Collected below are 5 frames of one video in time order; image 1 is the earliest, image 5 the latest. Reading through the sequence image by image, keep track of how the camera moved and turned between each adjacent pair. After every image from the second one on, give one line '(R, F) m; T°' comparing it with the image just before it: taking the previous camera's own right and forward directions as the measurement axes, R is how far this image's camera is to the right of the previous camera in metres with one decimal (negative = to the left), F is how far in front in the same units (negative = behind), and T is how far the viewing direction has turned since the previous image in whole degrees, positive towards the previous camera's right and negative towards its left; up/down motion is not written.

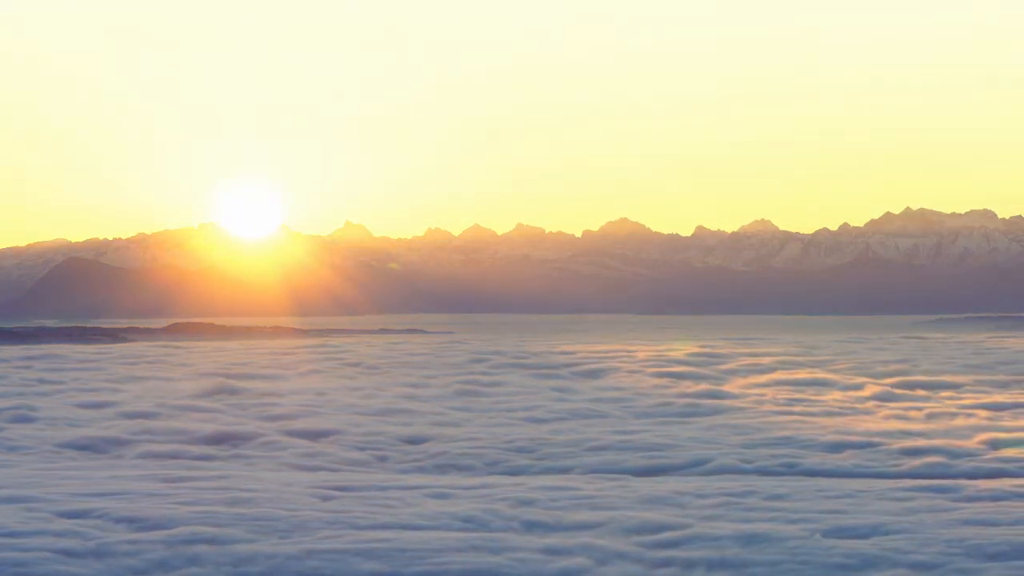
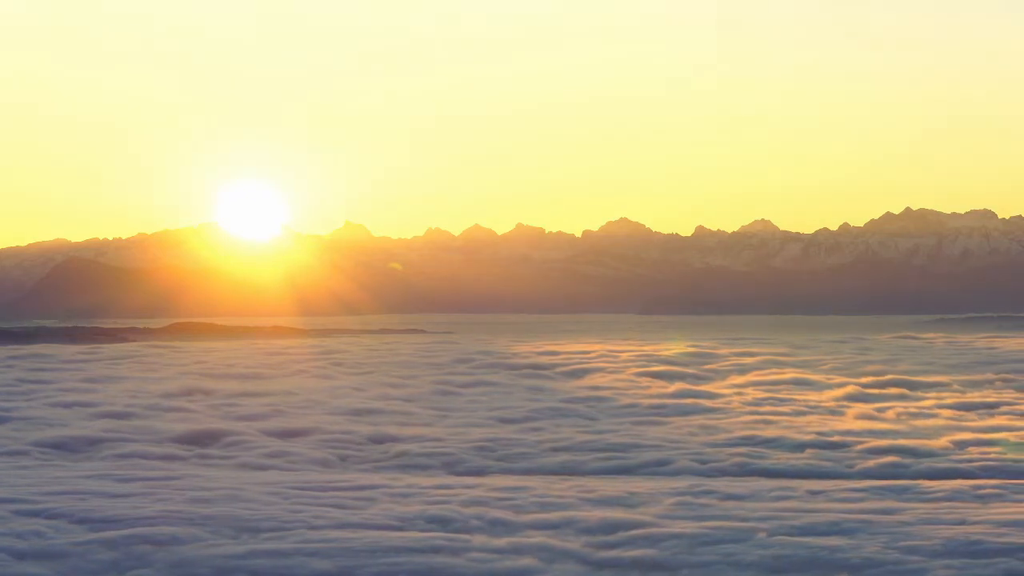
(+1.3, 0.0) m; 0°
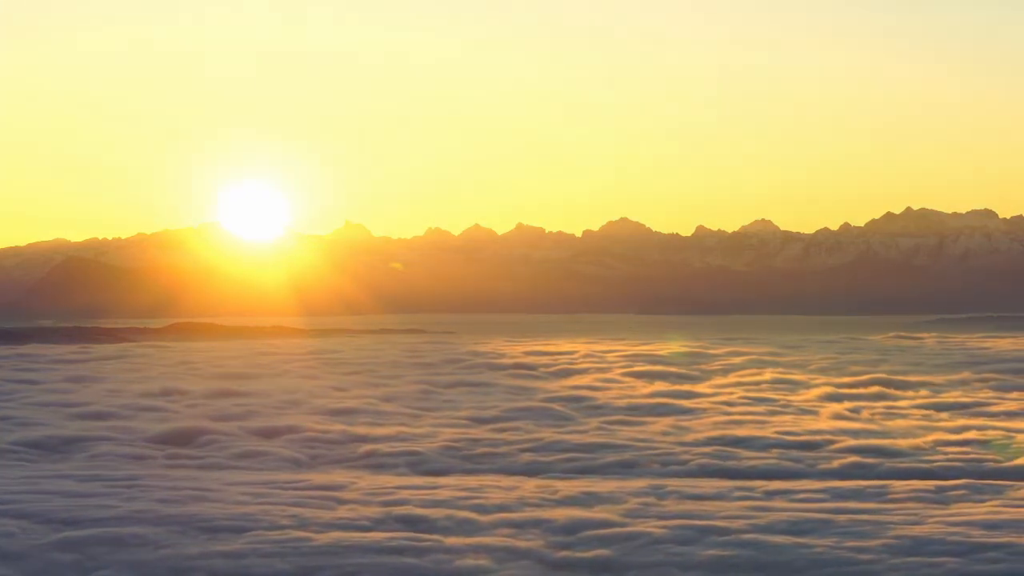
(+1.1, 0.0) m; 0°
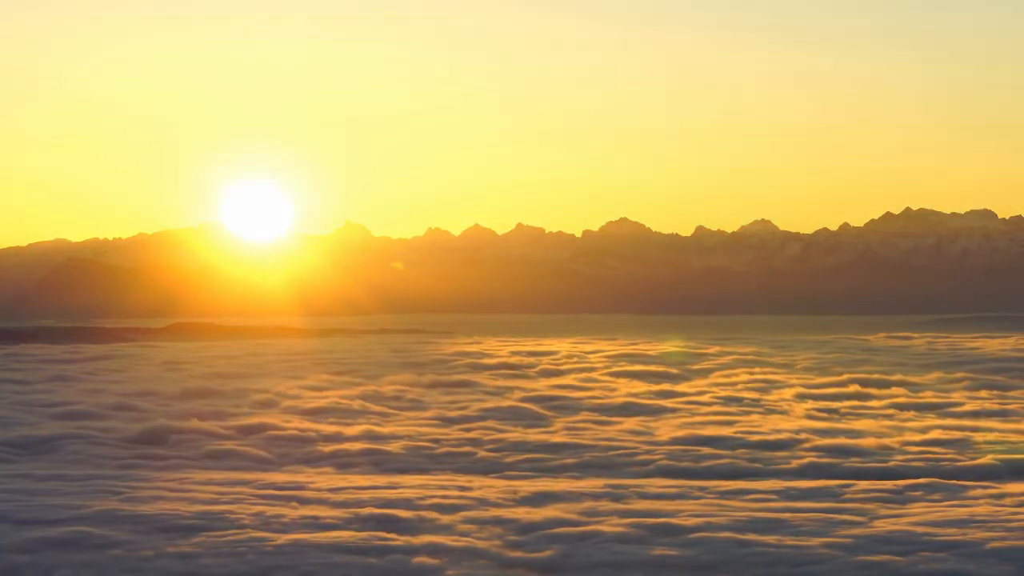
(+1.2, 0.0) m; 0°
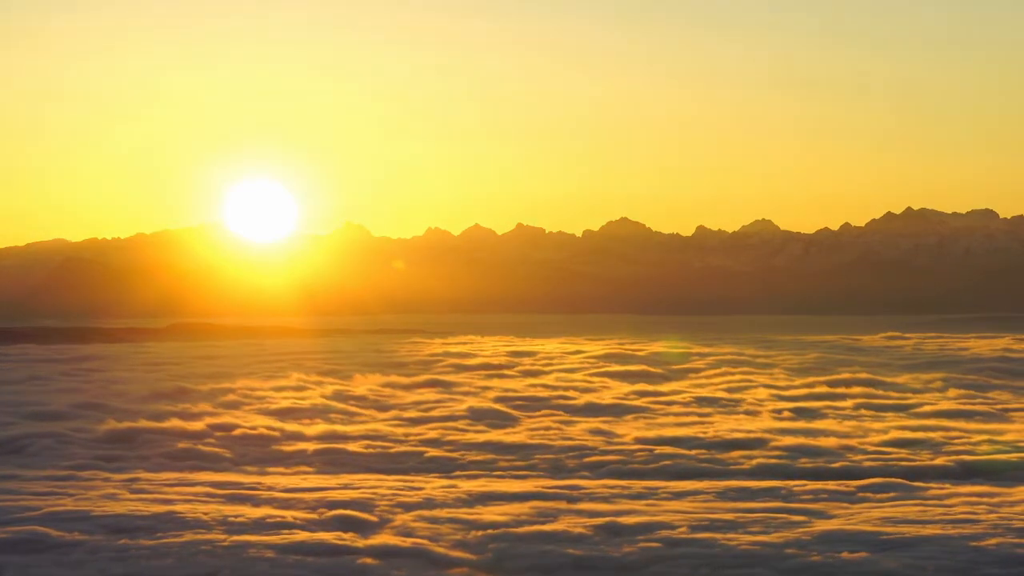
(+1.5, +0.2) m; 0°
